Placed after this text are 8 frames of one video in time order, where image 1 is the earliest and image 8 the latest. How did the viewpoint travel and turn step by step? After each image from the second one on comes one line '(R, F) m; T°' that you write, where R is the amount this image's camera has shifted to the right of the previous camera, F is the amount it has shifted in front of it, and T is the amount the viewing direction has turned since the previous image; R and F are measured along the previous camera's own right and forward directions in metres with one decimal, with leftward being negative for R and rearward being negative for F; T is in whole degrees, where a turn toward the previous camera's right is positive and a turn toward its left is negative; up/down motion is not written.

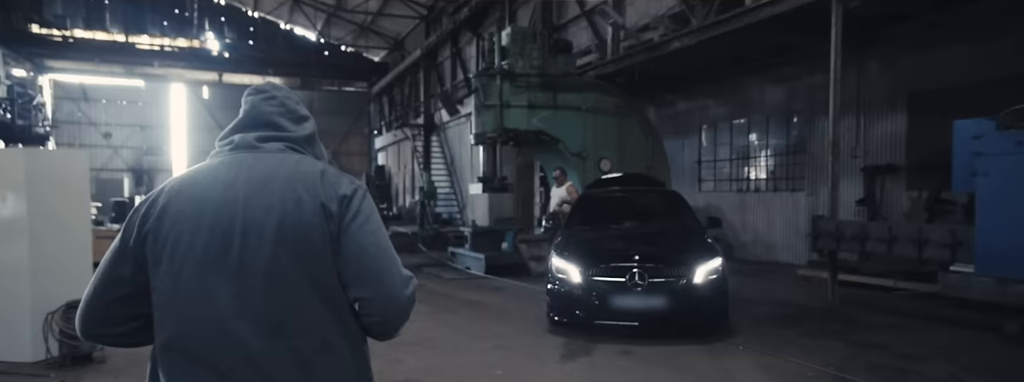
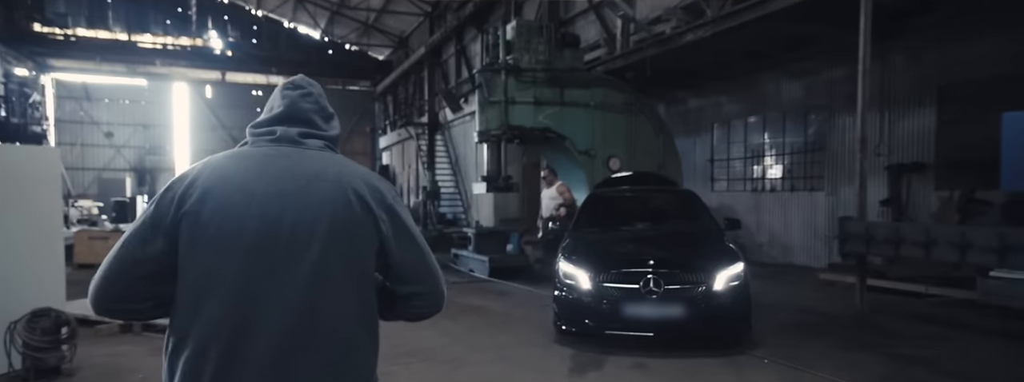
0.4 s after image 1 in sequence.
(0.0, +0.4) m; -1°
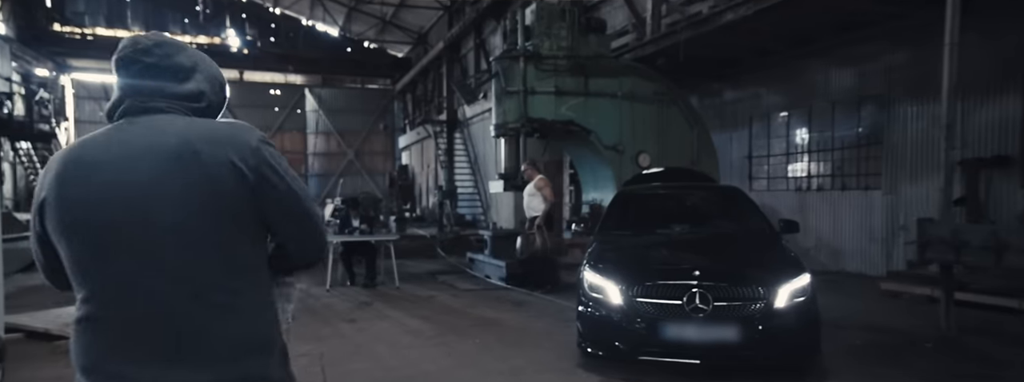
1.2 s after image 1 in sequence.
(+0.1, +0.8) m; -2°
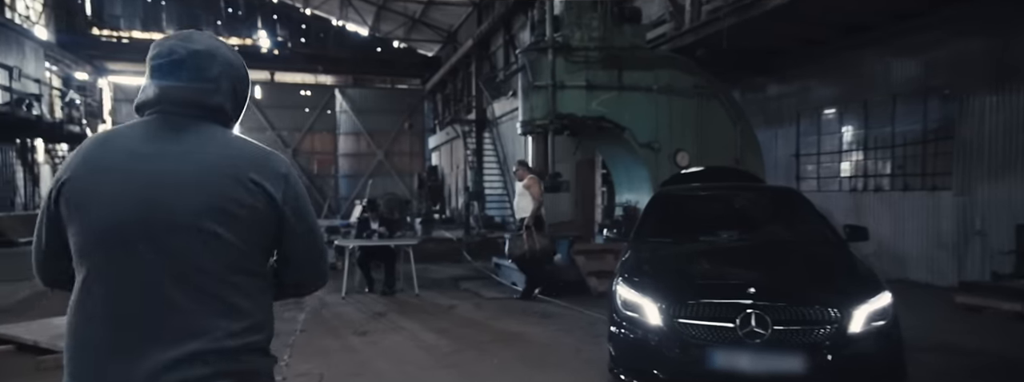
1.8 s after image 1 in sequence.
(+0.1, +0.6) m; -3°
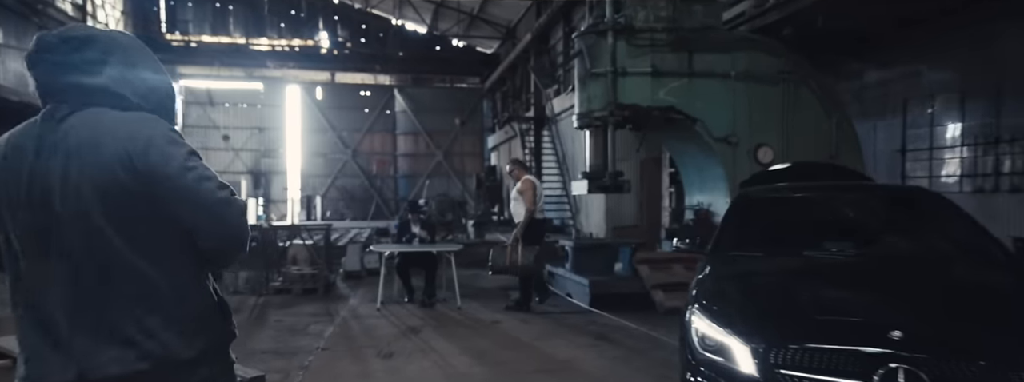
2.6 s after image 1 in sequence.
(+0.1, +0.9) m; -6°
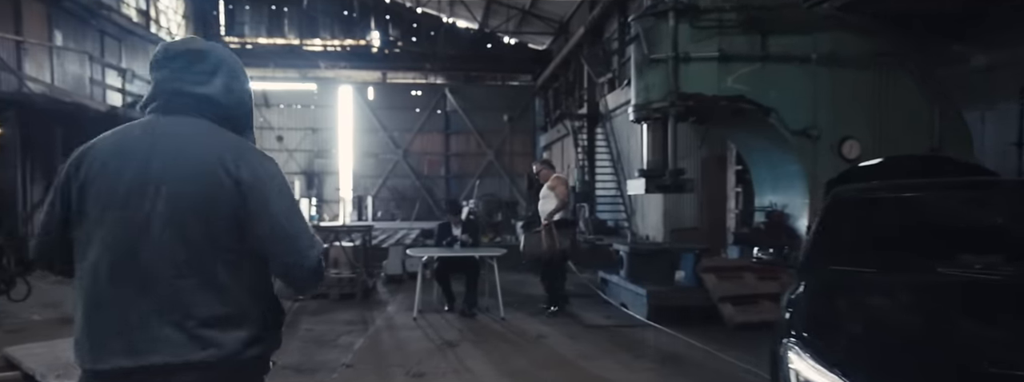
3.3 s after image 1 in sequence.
(+0.1, +0.6) m; -5°
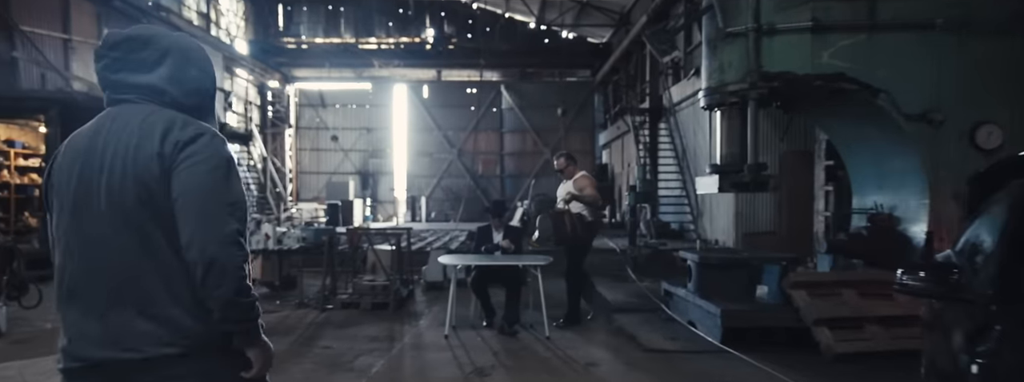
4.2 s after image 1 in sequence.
(+0.1, +0.9) m; -6°
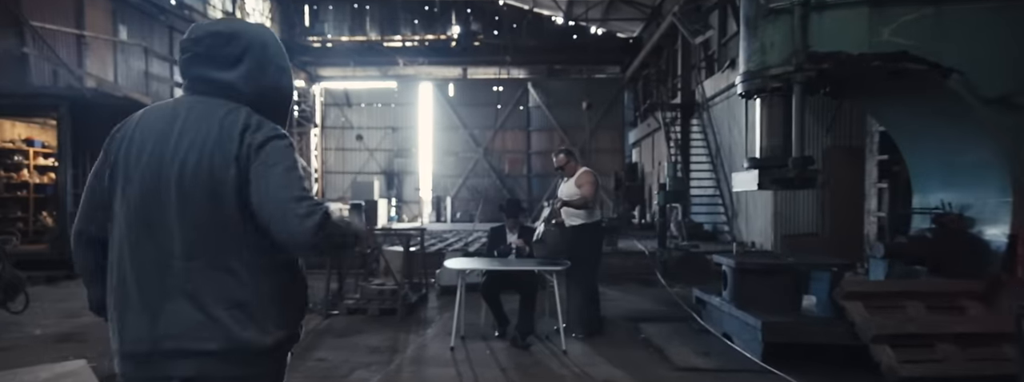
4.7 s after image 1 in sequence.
(+0.1, +0.6) m; -3°
